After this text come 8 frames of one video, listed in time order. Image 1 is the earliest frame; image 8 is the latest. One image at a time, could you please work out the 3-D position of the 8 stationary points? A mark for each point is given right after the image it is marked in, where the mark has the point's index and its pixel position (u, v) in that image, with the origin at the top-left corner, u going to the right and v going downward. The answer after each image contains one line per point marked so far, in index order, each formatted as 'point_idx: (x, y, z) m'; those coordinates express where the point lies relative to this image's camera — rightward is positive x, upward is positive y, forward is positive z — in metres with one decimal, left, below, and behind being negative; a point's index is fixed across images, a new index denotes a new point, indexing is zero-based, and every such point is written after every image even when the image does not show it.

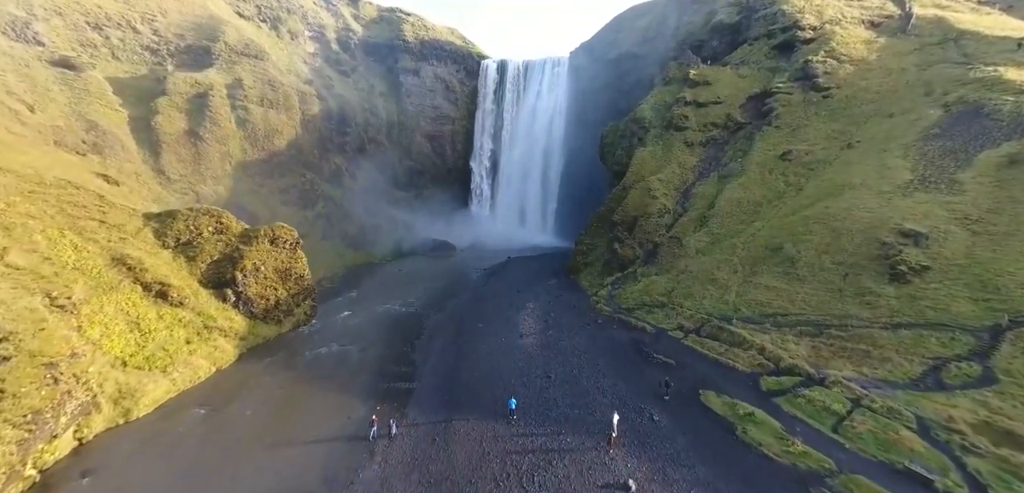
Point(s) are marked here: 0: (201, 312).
0: (-11.6, -2.4, +15.8) m
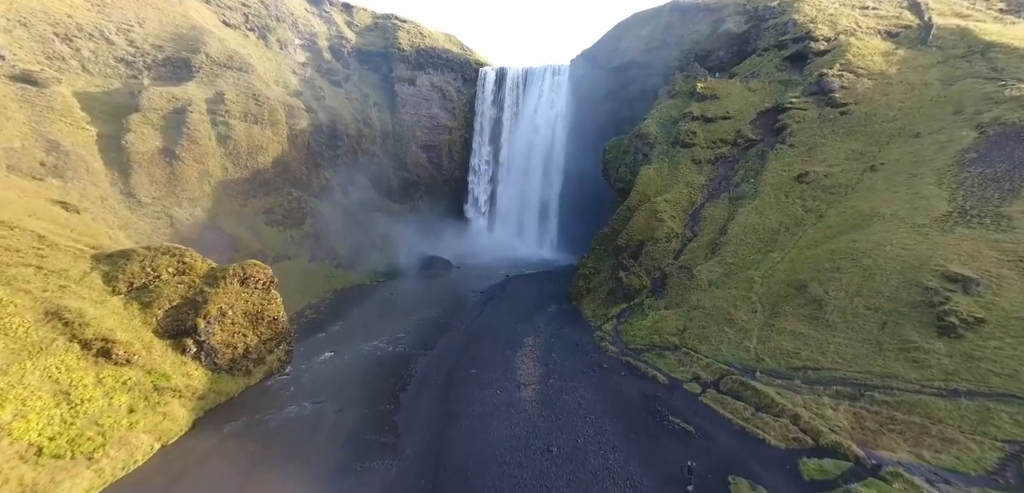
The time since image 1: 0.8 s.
0: (-11.7, -4.0, +13.8) m
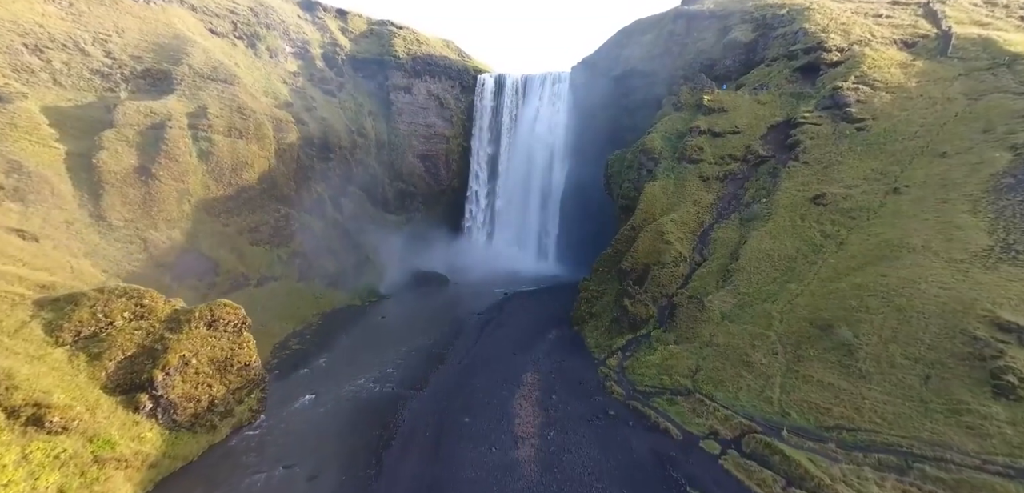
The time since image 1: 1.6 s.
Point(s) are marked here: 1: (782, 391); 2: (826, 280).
0: (-11.9, -5.4, +12.0) m
1: (+9.9, -5.3, +15.5) m
2: (+14.5, -1.5, +19.5) m
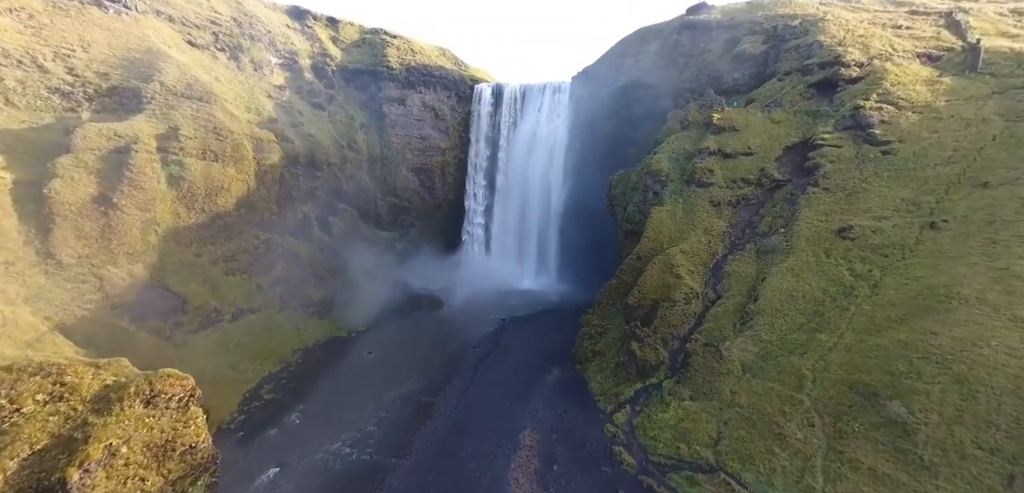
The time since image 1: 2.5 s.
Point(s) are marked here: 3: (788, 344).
0: (-12.0, -7.3, +9.6) m
1: (+9.7, -7.2, +13.2) m
2: (+14.3, -3.4, +17.2) m
3: (+12.3, -4.4, +18.8) m
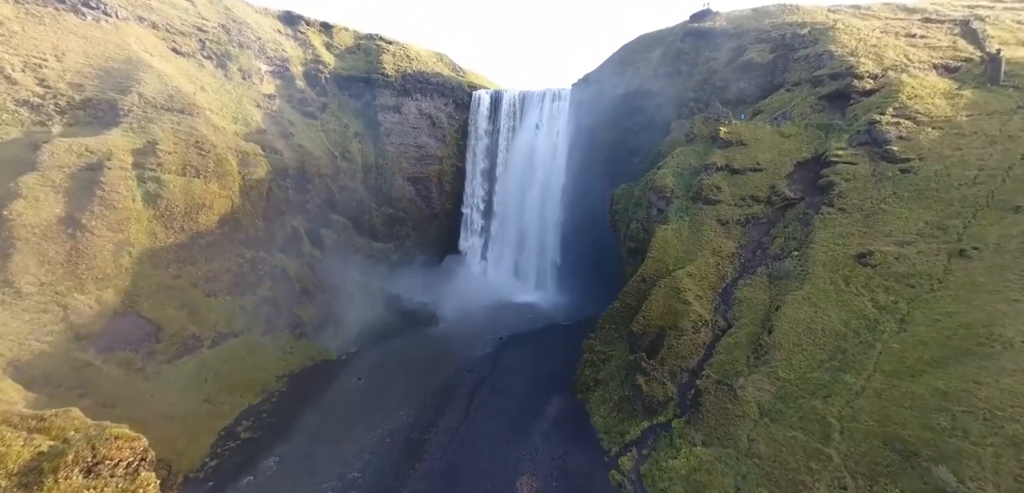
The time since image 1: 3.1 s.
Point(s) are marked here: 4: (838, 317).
0: (-12.2, -8.5, +7.9) m
1: (+9.6, -8.4, +11.6) m
2: (+14.1, -4.7, +15.7) m
3: (+12.1, -5.7, +17.2) m
4: (+14.9, -3.3, +19.3) m
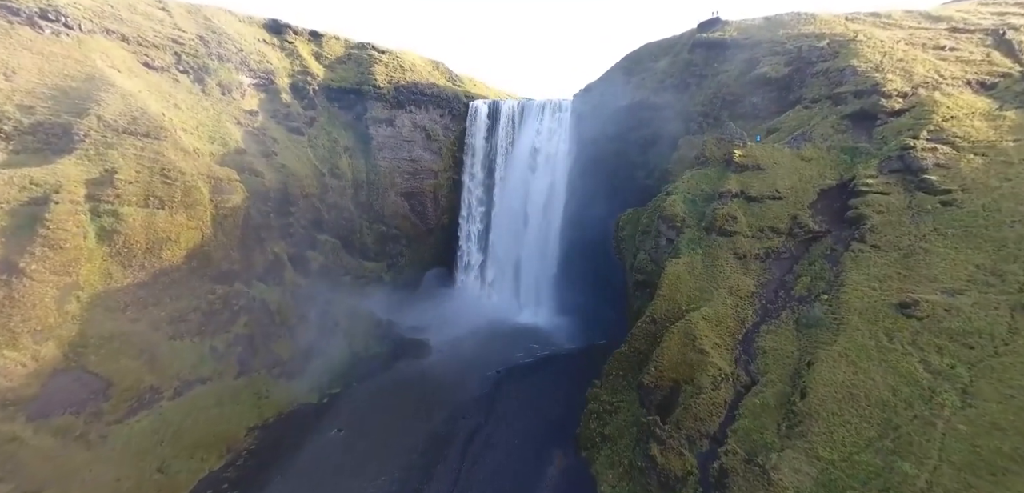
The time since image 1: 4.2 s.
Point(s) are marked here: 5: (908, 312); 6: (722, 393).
0: (-12.3, -10.6, +5.2) m
1: (+9.4, -10.5, +8.9) m
2: (+13.9, -6.8, +13.1) m
3: (+11.9, -7.8, +14.6) m
4: (+14.7, -5.4, +16.7) m
5: (+17.2, -2.9, +18.4) m
6: (+9.7, -6.9, +19.6) m
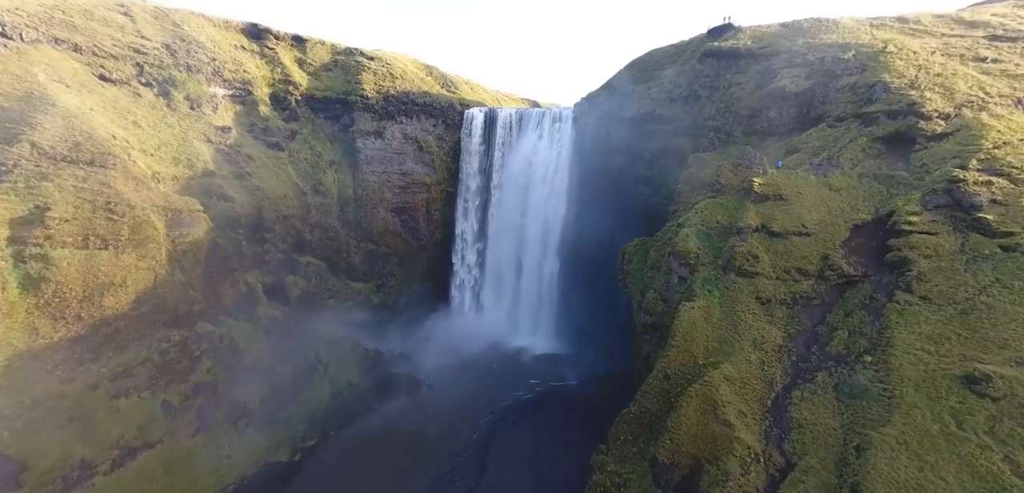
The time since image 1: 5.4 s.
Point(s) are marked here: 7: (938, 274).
0: (-12.6, -12.9, +2.0) m
1: (+9.1, -12.8, +5.8) m
2: (+13.6, -9.1, +10.0) m
3: (+11.6, -10.1, +11.5) m
4: (+14.4, -7.7, +13.6) m
5: (+16.9, -5.2, +15.3) m
6: (+9.4, -9.3, +16.5) m
7: (+19.5, -1.3, +19.3) m
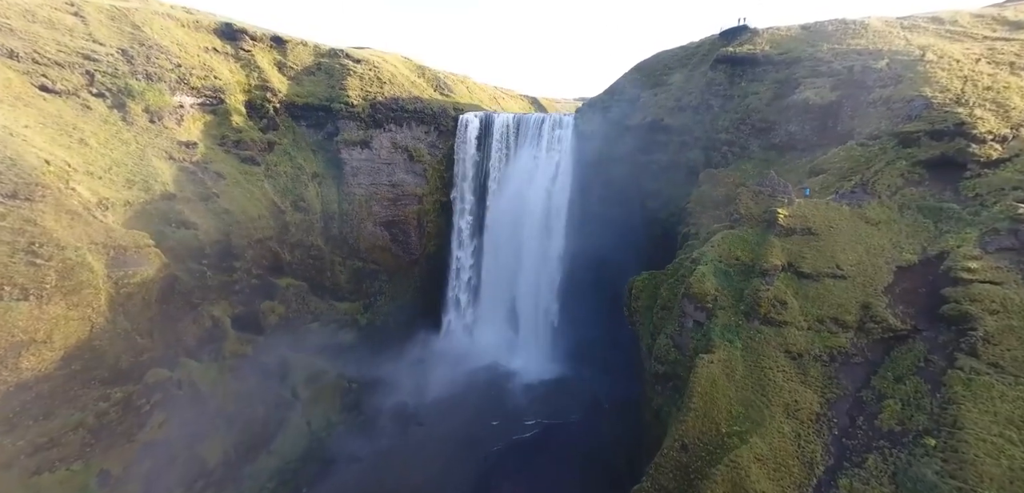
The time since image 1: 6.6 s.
0: (-12.9, -15.3, -1.2) m
1: (+8.8, -15.1, +2.7) m
2: (+13.3, -11.4, +6.9) m
3: (+11.3, -12.4, +8.4) m
4: (+14.1, -9.9, +10.5) m
5: (+16.5, -7.4, +12.2) m
6: (+9.0, -11.5, +13.4) m
7: (+19.1, -3.5, +16.2) m
